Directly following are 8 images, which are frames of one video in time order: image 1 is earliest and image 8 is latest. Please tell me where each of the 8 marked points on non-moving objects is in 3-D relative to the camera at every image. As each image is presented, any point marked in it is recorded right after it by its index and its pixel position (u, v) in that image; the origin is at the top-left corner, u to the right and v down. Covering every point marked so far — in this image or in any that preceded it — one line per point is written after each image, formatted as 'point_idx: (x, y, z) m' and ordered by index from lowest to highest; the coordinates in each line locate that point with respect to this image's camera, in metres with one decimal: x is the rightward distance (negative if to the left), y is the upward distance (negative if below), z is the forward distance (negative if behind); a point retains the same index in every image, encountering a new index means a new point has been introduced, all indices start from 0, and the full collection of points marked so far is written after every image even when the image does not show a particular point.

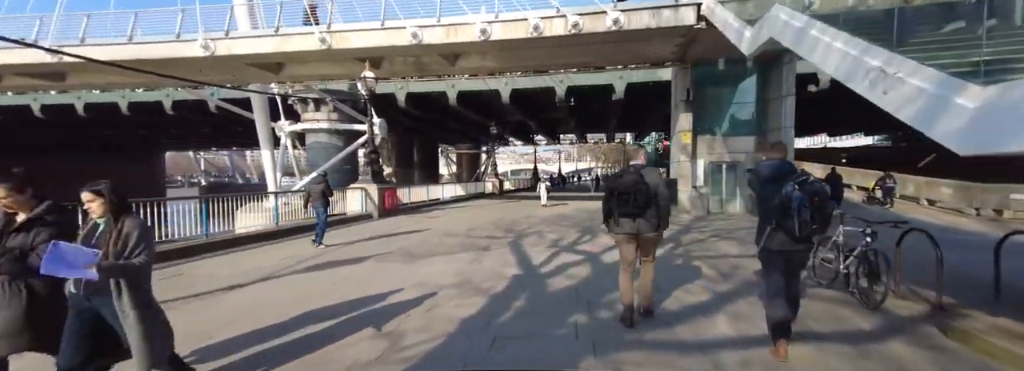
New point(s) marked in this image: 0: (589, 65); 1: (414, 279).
0: (+2.4, +3.7, +14.3) m
1: (-1.2, -1.1, +5.8) m
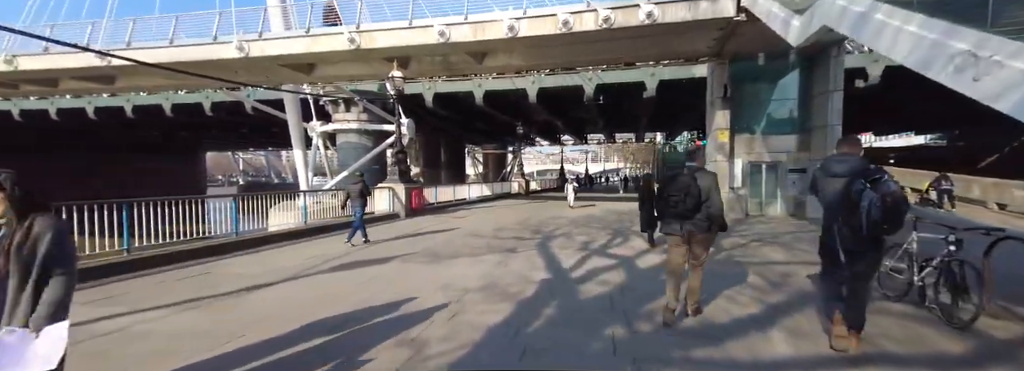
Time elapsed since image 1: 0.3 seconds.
0: (+3.2, +3.7, +13.9) m
1: (-0.8, -1.1, +5.6) m
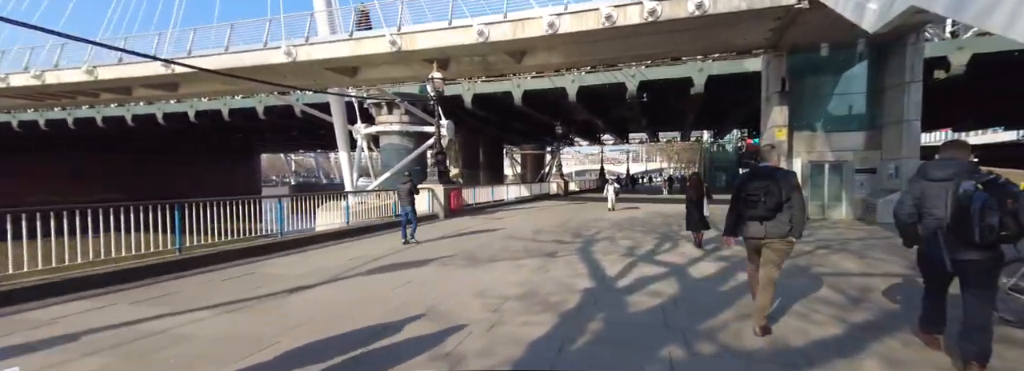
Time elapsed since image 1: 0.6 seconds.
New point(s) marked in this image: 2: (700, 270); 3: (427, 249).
0: (+4.4, +3.7, +13.4) m
1: (-0.4, -1.2, +5.3) m
2: (+2.1, -0.9, +5.2) m
3: (-1.6, -1.2, +8.9) m
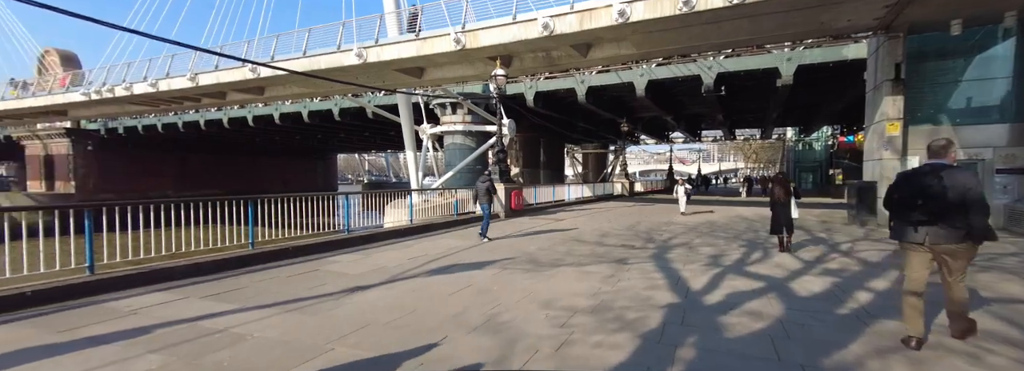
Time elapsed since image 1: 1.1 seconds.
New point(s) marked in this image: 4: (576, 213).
0: (+6.1, +3.6, +12.2) m
1: (+0.3, -1.1, +4.9) m
2: (+2.8, -0.9, +4.4) m
3: (-0.4, -1.2, +8.6) m
4: (+2.3, -1.0, +16.3) m
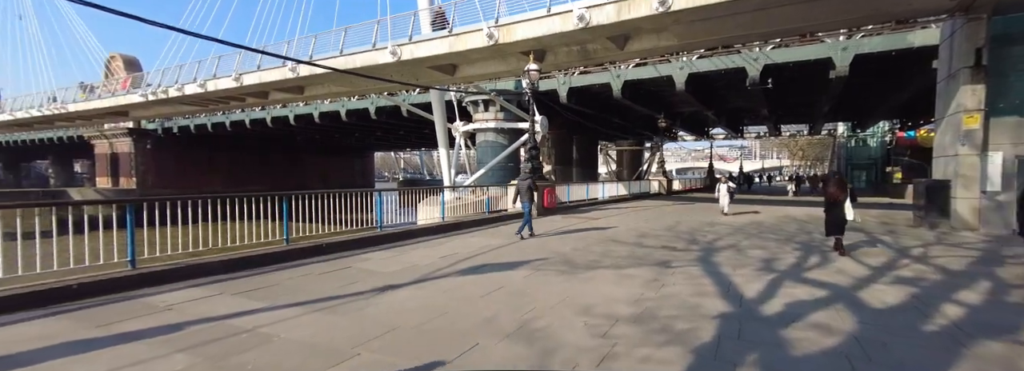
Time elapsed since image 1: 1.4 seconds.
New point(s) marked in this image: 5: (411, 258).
0: (+7.0, +3.7, +11.5) m
1: (+0.7, -1.1, +4.6) m
2: (+3.1, -0.9, +3.9) m
3: (+0.2, -1.1, +8.3) m
4: (+3.4, -0.9, +15.9) m
5: (-1.7, -1.2, +7.9) m
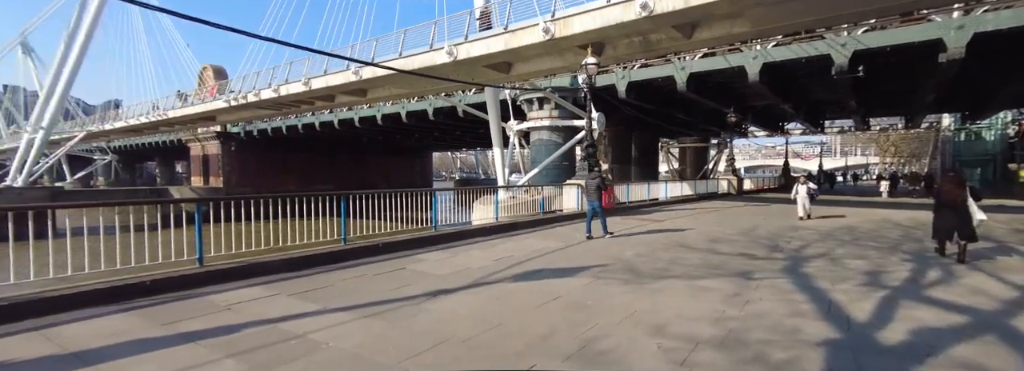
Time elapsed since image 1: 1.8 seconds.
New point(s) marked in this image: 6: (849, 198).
0: (+8.3, +3.7, +10.1) m
1: (+1.2, -1.1, +4.0) m
2: (+3.5, -0.9, +3.1) m
3: (+1.2, -1.1, +7.8) m
4: (+5.2, -0.9, +14.9) m
5: (-0.8, -1.2, +7.6) m
6: (+13.3, -0.5, +18.7) m
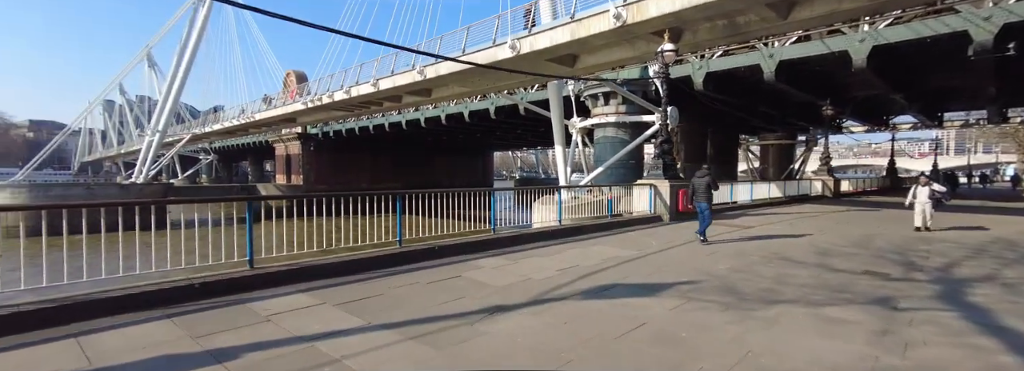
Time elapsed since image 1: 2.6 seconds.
0: (+9.5, +3.6, +8.0) m
1: (+1.7, -1.1, +3.0) m
2: (+3.8, -1.0, +1.8) m
3: (+2.2, -1.1, +6.7) m
4: (+7.1, -0.9, +13.2) m
5: (+0.2, -1.2, +6.8) m
6: (+15.6, -0.6, +15.8) m
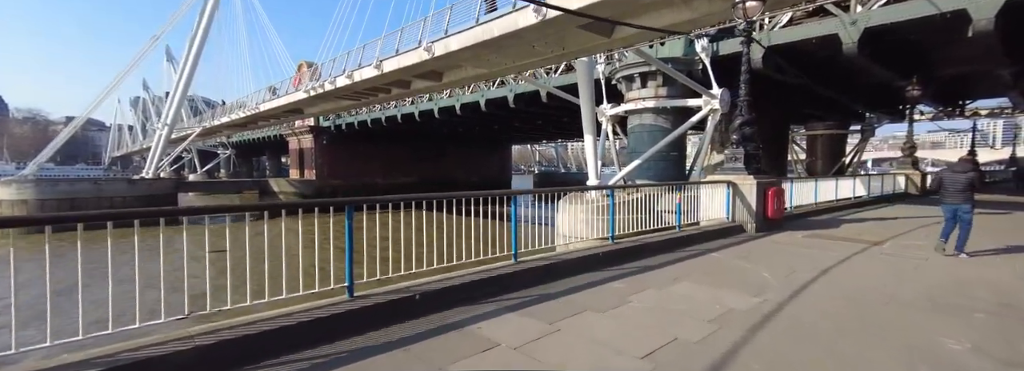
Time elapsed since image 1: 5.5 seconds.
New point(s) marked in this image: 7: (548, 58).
0: (+9.9, +3.6, +4.5) m
1: (+1.8, -1.2, -0.2) m
2: (+4.0, -1.1, -1.5) m
3: (+2.5, -1.2, +3.5) m
4: (+7.7, -0.8, +9.8) m
5: (+0.5, -1.3, +3.7) m
6: (+16.3, -0.5, +12.1) m
7: (+1.2, +4.5, +16.7) m
